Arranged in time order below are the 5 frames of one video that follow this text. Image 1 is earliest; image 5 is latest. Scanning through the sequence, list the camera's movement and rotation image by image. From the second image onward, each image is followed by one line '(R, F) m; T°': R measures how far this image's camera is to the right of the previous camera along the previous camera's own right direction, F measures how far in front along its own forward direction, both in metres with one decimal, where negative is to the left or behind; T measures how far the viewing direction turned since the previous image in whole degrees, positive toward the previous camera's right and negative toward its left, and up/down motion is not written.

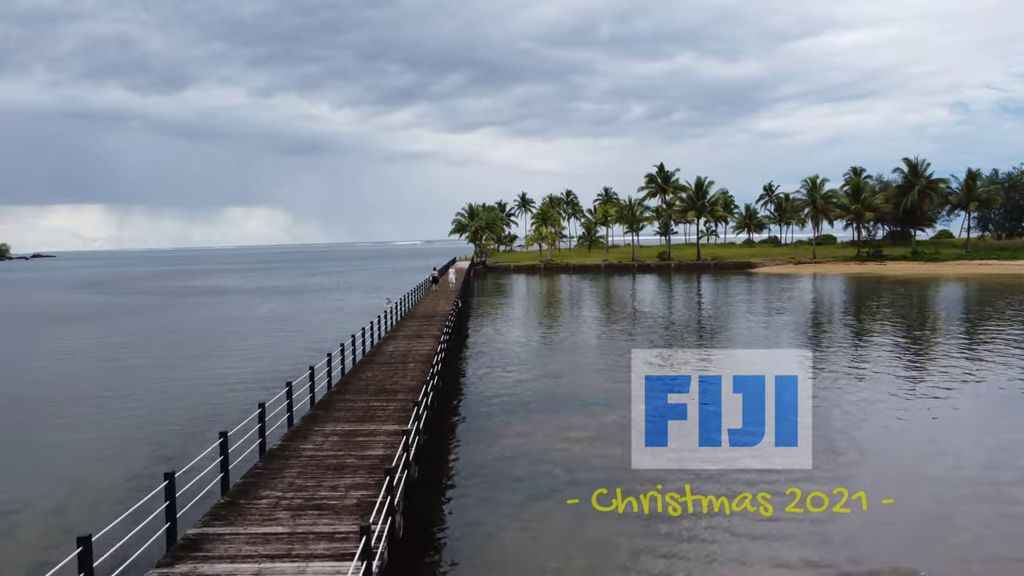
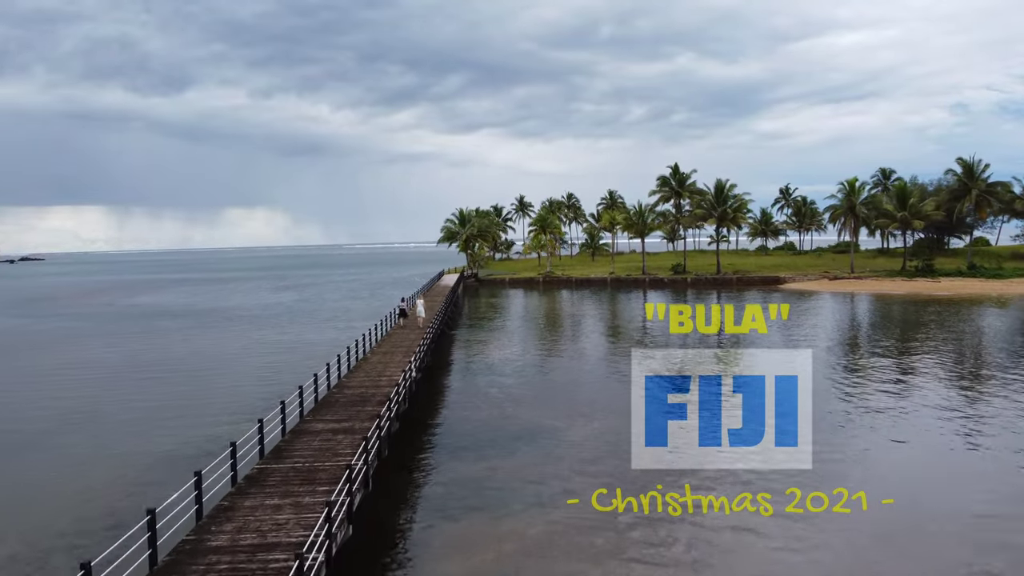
(+0.2, +3.0) m; 0°
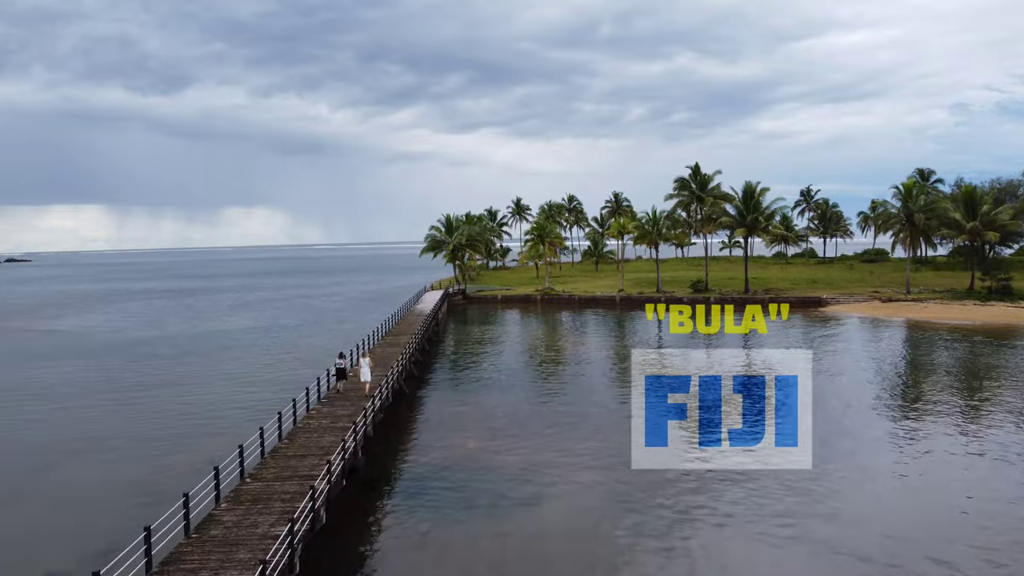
(+0.2, +3.3) m; 0°
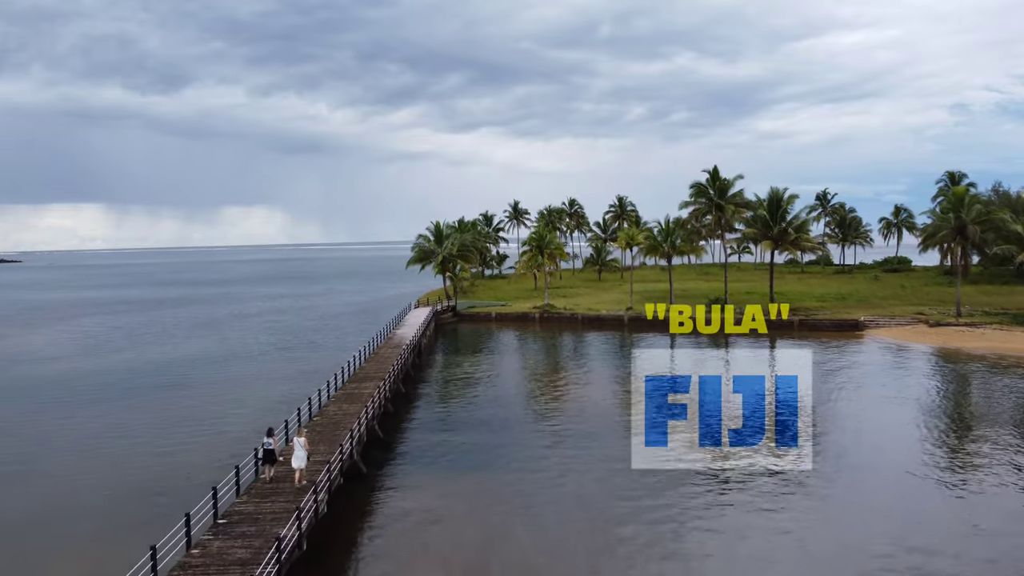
(+0.1, +2.2) m; 0°
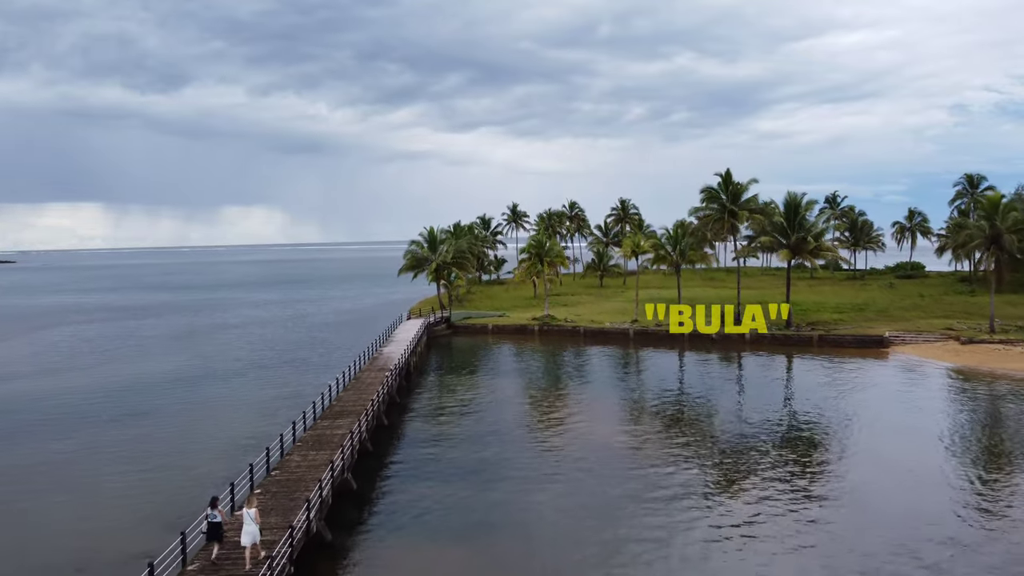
(+0.1, +1.2) m; 0°
